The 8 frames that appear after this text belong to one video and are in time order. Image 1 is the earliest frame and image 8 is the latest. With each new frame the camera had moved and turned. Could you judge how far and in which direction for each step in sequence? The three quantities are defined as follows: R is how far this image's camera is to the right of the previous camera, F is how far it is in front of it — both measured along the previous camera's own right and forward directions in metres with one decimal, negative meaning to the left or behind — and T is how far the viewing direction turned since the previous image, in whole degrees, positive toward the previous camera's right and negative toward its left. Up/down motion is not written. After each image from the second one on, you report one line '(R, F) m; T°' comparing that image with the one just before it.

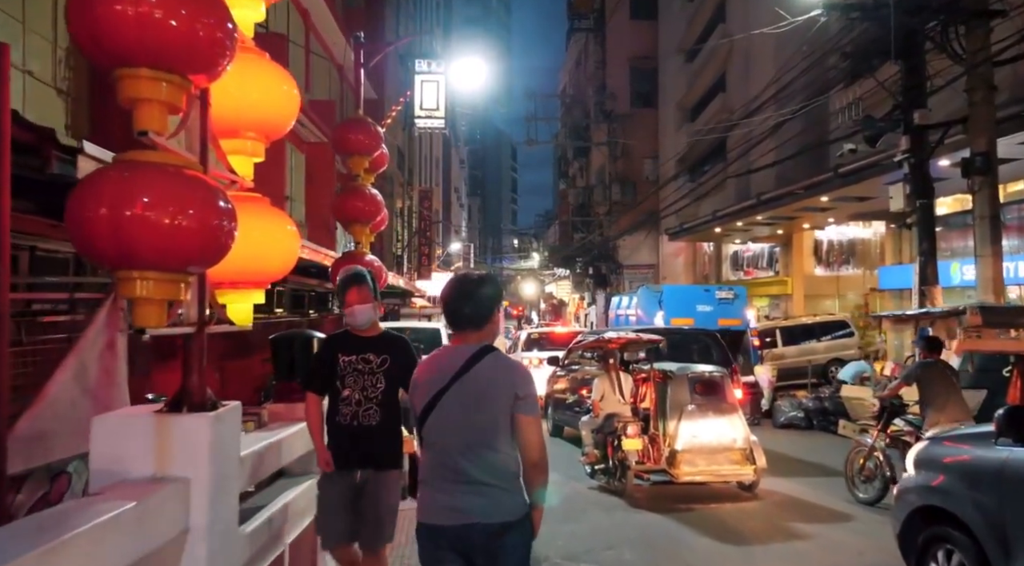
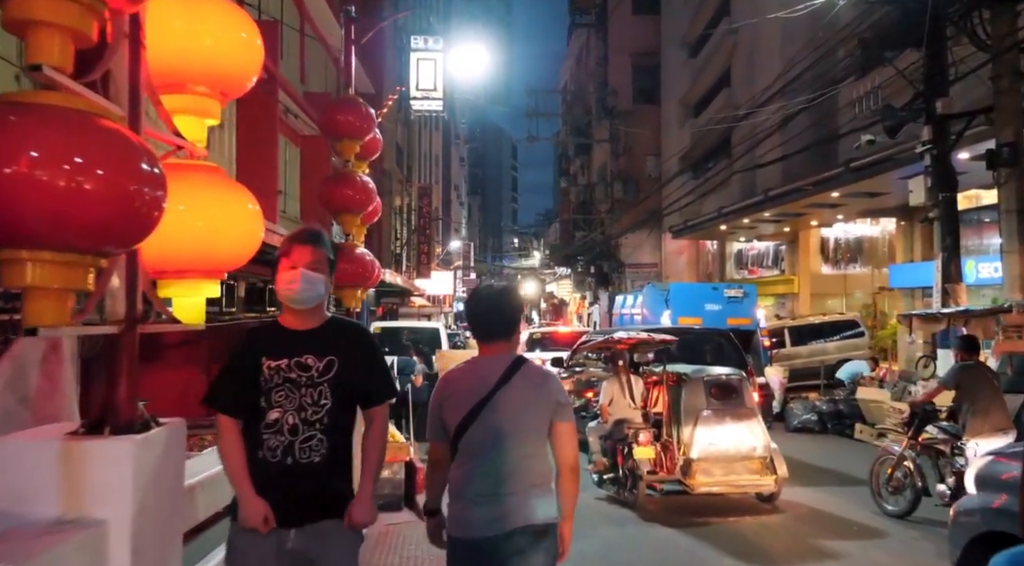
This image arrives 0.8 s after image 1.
(0.0, +0.6) m; 0°
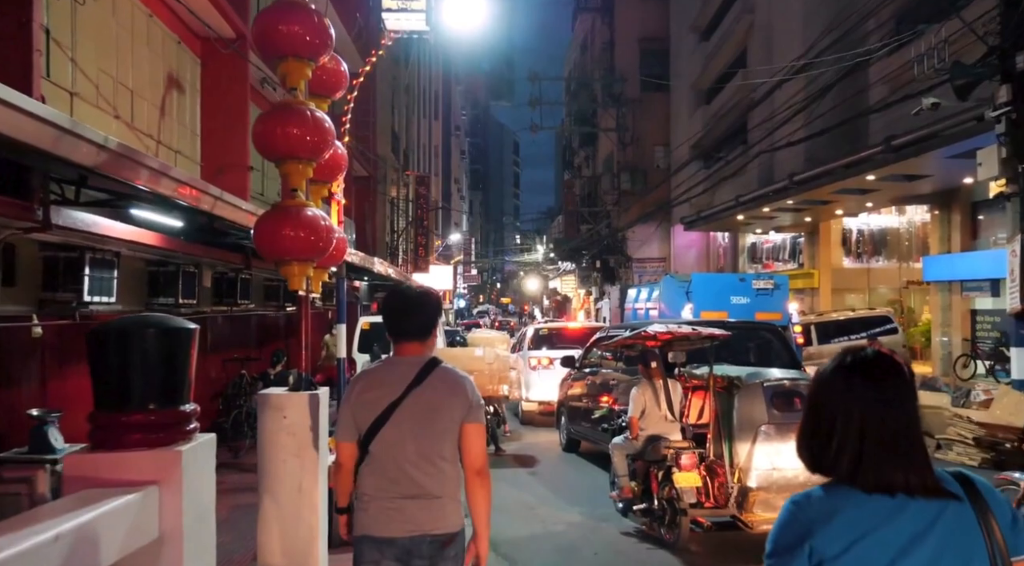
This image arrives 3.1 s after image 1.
(0.0, +1.7) m; 0°
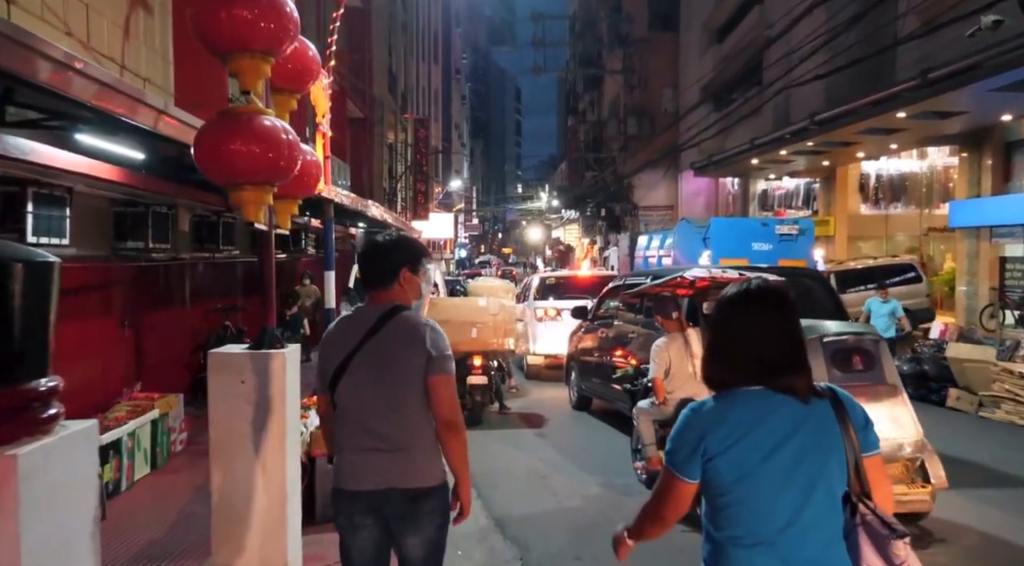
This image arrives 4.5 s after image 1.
(-0.1, +1.0) m; 0°
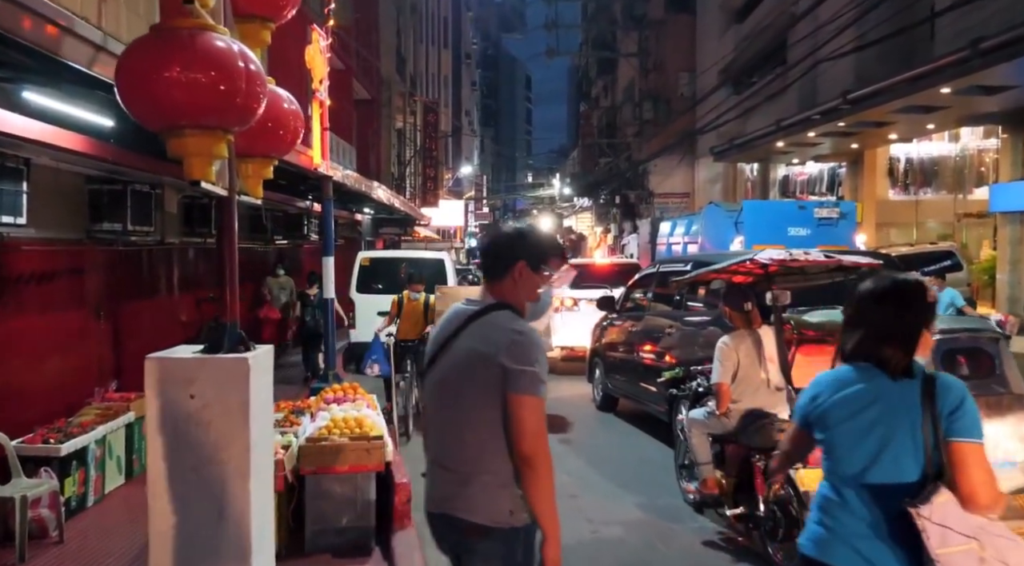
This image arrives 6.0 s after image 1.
(-0.1, +1.0) m; -1°
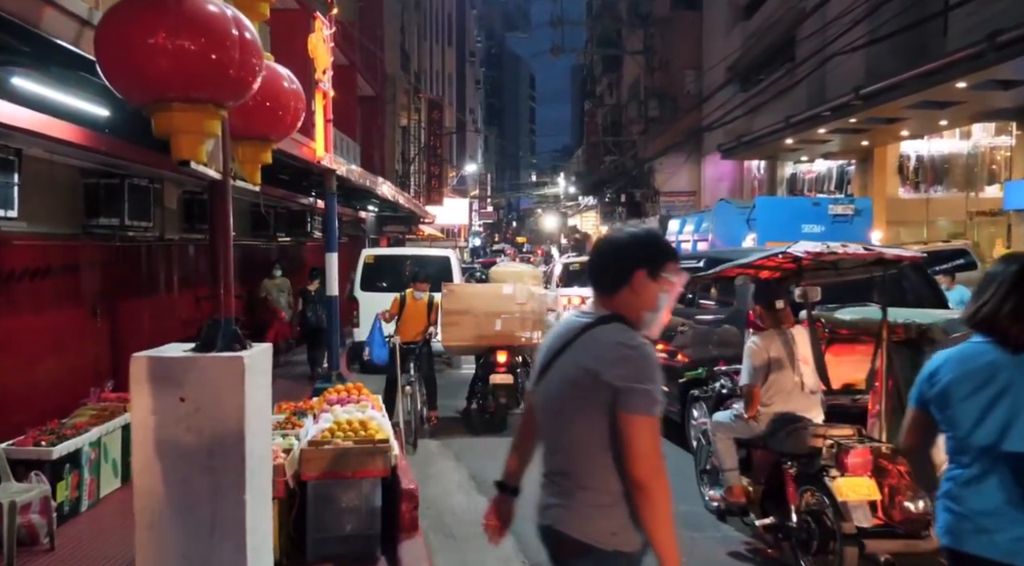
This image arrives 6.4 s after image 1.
(-0.1, +0.3) m; 0°
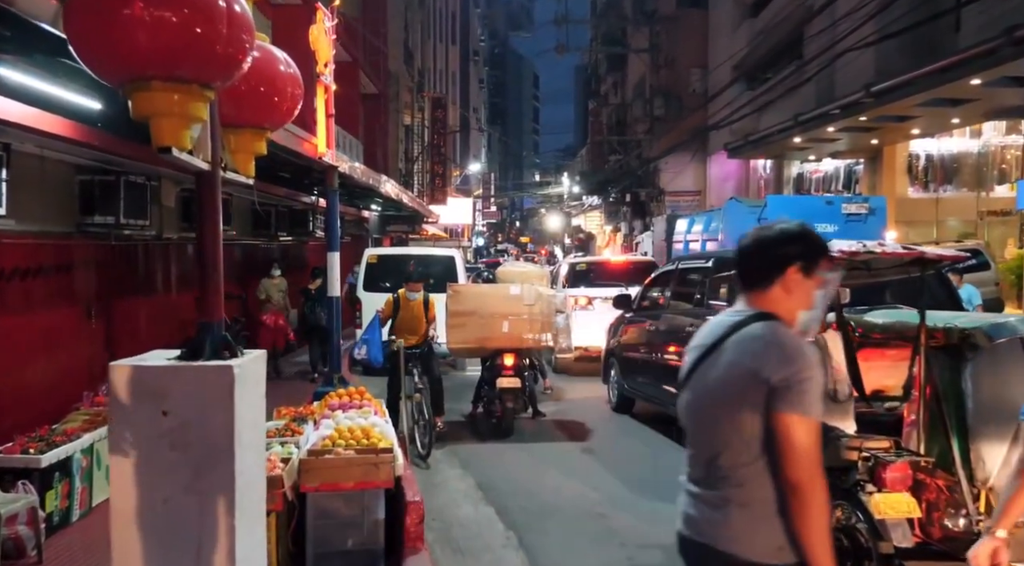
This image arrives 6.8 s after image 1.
(0.0, +0.3) m; 0°
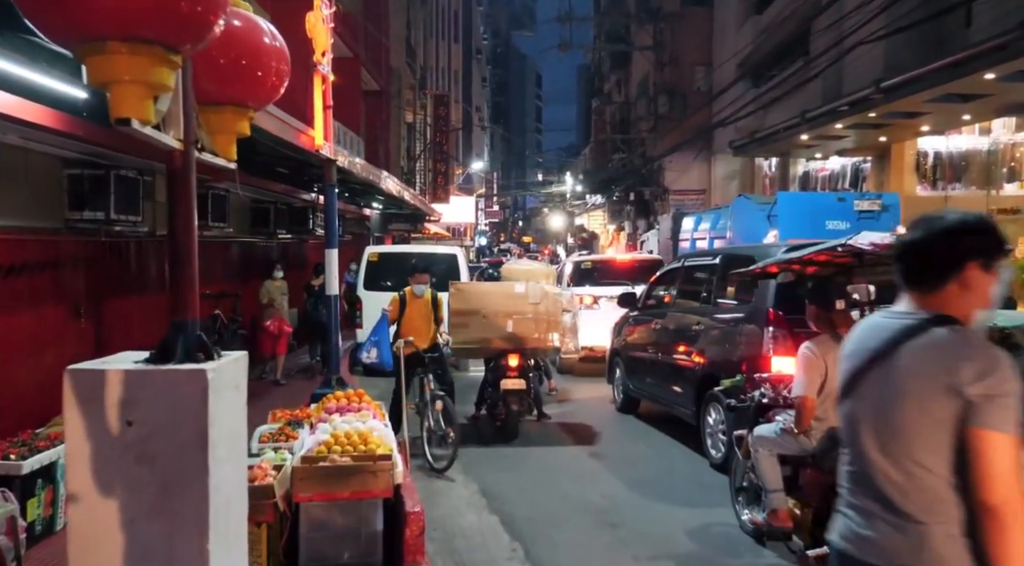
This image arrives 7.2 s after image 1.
(0.0, +0.3) m; 0°
